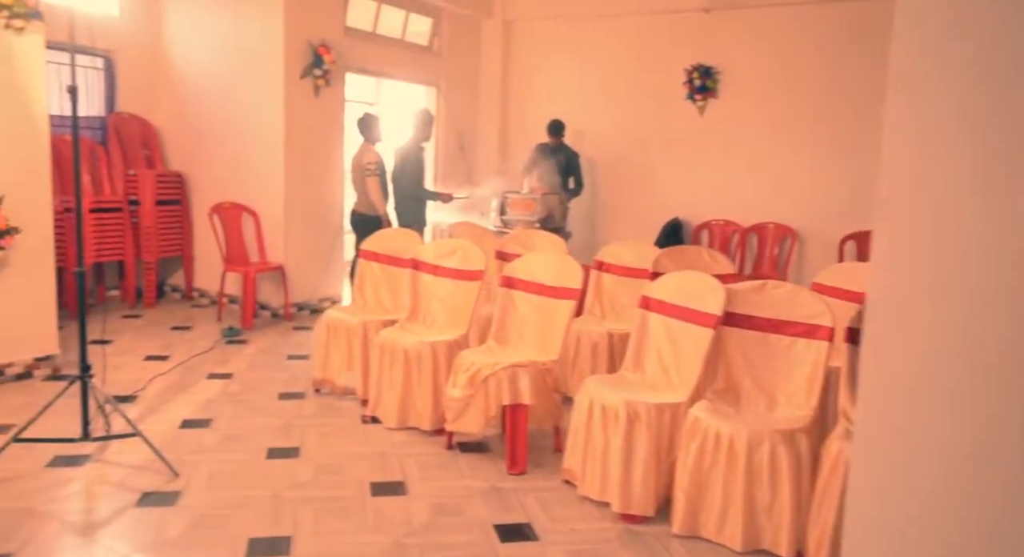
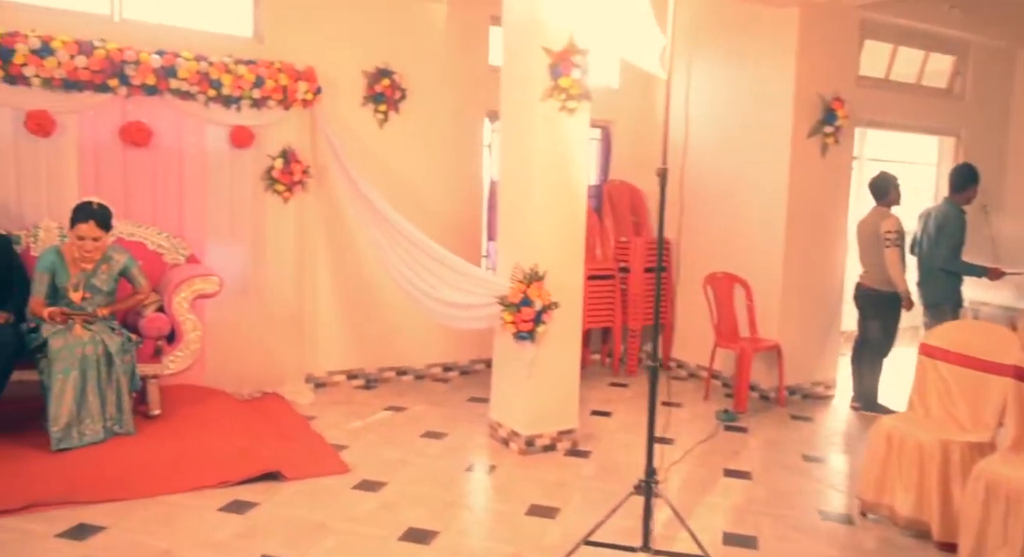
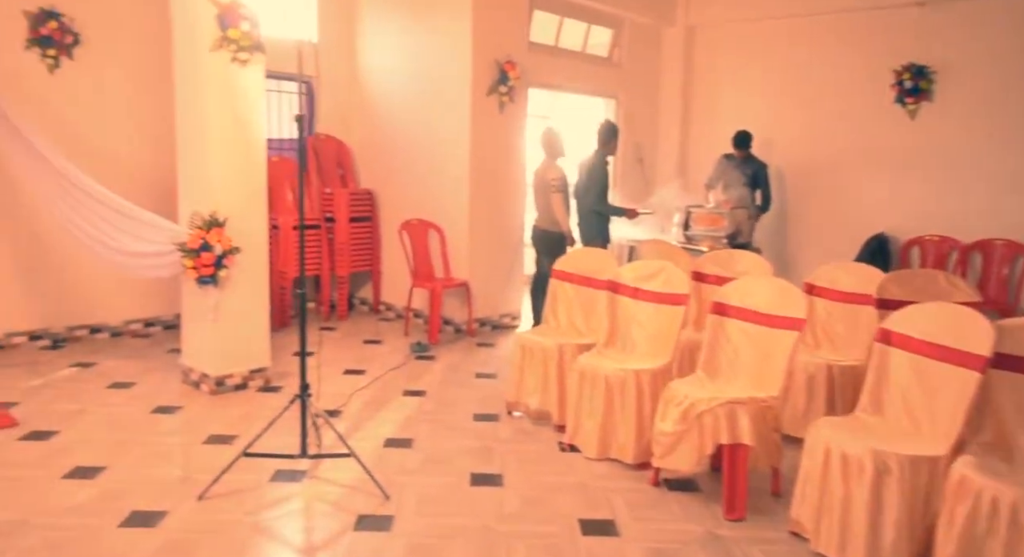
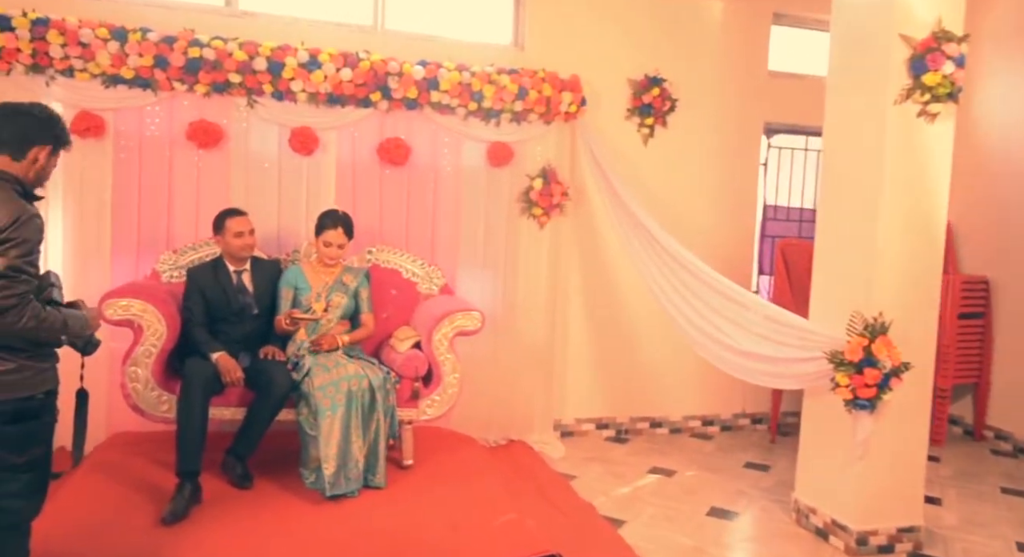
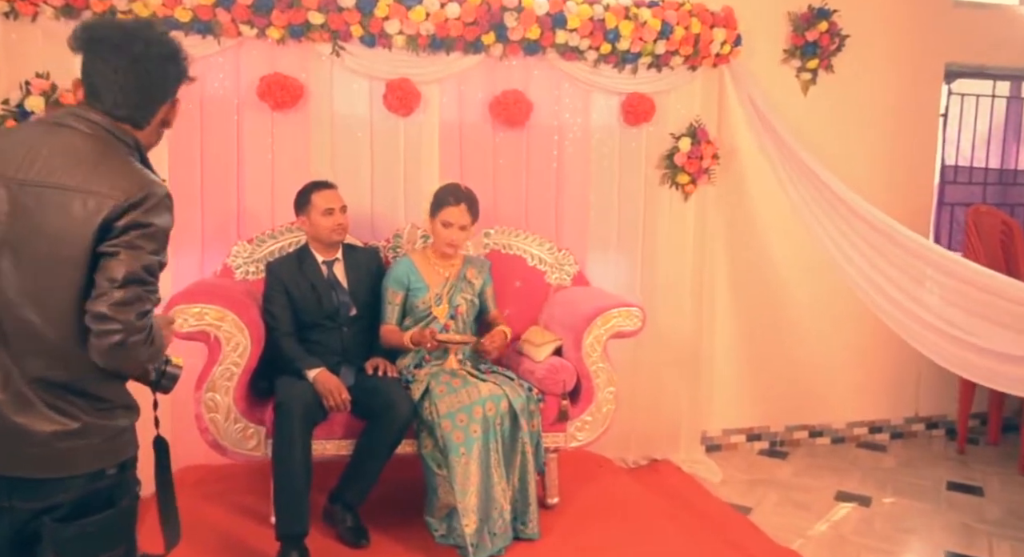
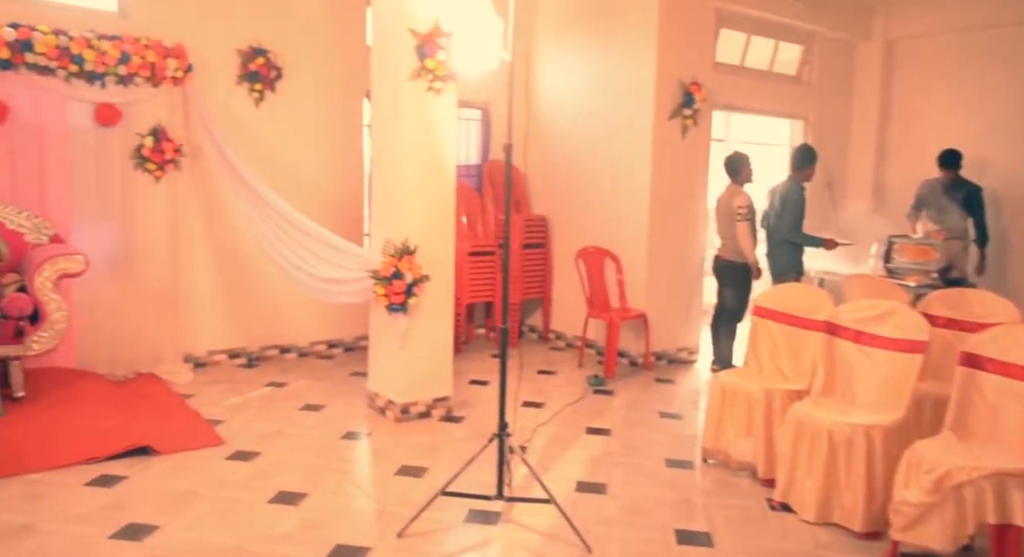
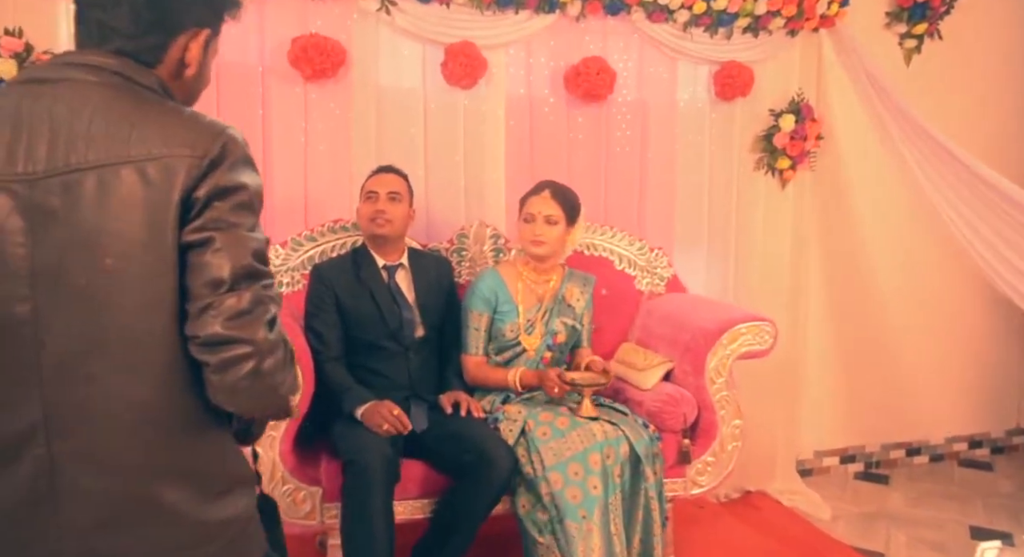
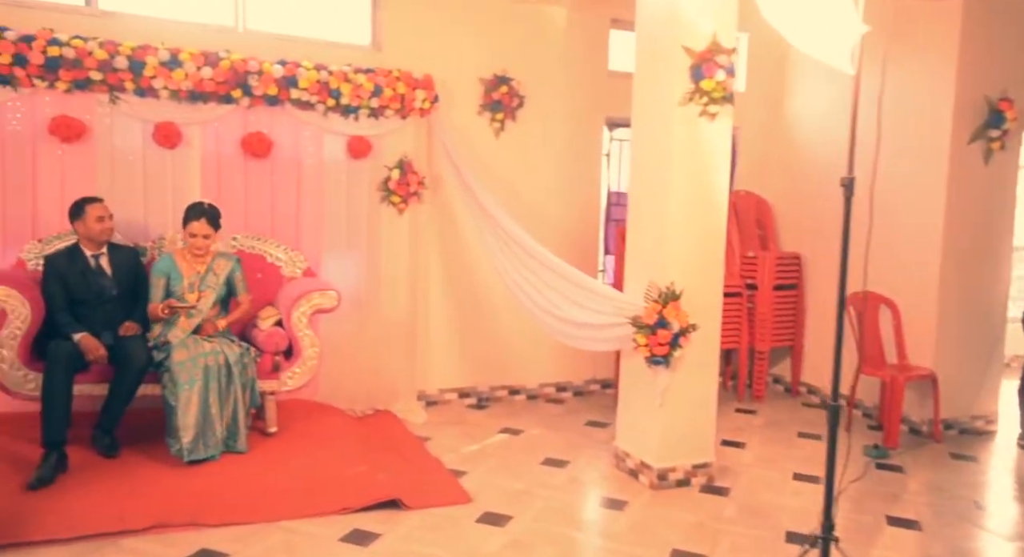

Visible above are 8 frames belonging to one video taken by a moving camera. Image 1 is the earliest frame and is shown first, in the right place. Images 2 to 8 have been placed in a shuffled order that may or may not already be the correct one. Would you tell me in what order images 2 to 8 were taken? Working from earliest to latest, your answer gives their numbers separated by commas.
3, 6, 2, 8, 4, 5, 7
